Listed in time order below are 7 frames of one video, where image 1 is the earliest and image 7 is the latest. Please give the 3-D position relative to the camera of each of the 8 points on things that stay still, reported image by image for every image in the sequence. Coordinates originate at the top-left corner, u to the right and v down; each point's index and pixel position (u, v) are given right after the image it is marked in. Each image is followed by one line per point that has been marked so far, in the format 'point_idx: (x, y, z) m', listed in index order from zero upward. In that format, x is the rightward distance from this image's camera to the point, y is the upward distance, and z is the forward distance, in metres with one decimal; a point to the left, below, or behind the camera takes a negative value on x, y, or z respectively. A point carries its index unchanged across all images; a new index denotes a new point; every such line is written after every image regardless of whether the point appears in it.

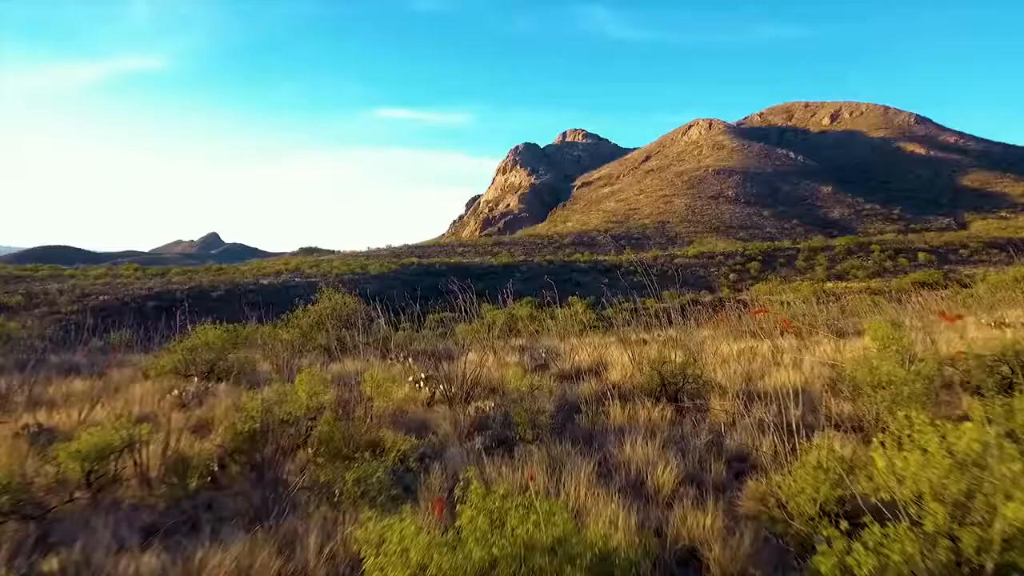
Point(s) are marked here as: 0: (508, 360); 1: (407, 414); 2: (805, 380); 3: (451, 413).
0: (-0.1, -0.5, +6.4) m
1: (-0.5, -0.6, +4.2) m
2: (+1.5, -0.5, +4.9) m
3: (-0.3, -0.5, +4.1) m
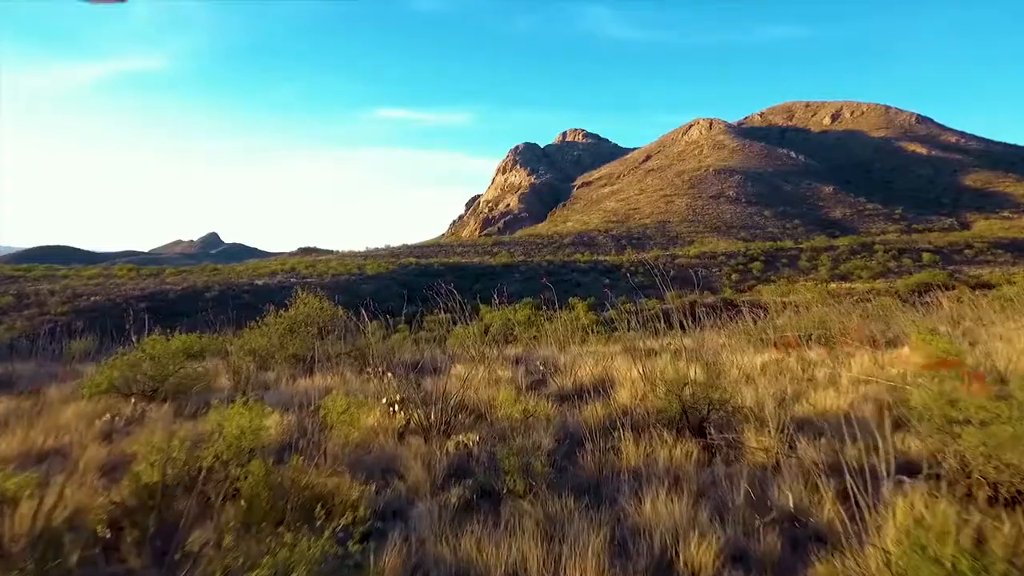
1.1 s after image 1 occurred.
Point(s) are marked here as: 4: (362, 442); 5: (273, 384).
0: (-0.1, -0.5, +5.7) m
1: (-0.5, -0.6, +3.4) m
2: (+1.5, -0.5, +4.1) m
3: (-0.3, -0.6, +3.4) m
4: (-0.6, -0.6, +3.6) m
5: (-1.4, -0.6, +5.6) m
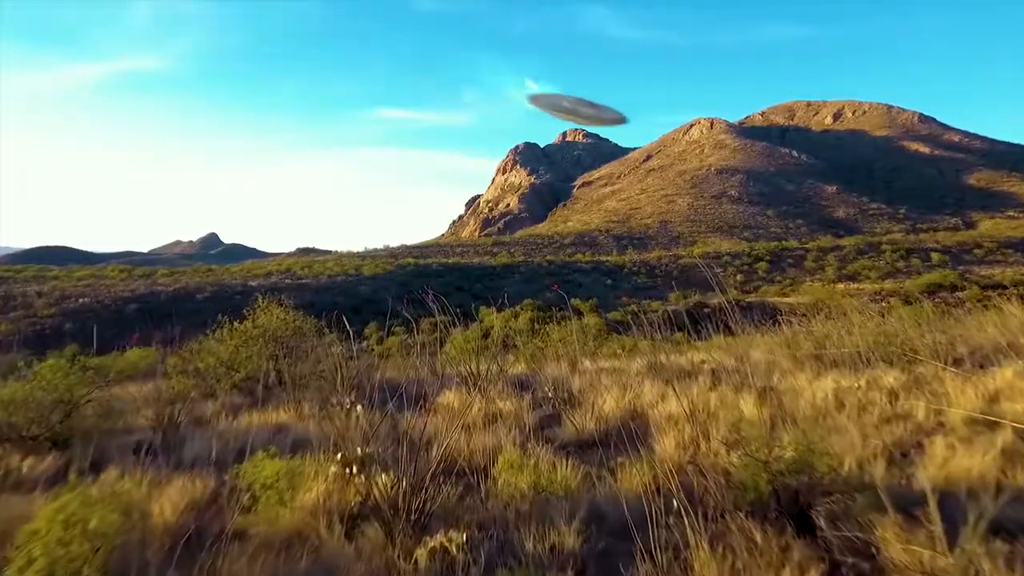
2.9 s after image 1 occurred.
0: (-0.1, -0.6, +4.5) m
1: (-0.5, -0.6, +2.2) m
2: (+1.5, -0.5, +2.9) m
3: (-0.3, -0.6, +2.2) m
4: (-0.6, -0.6, +2.4) m
5: (-1.4, -0.6, +4.4) m
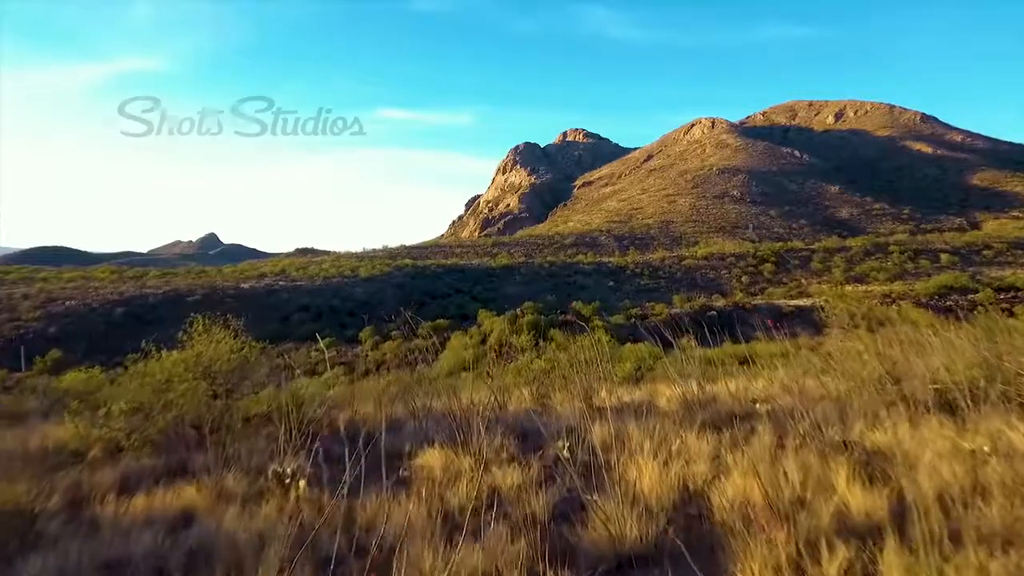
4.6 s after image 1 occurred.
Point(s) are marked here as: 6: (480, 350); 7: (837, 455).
0: (-0.1, -0.7, +3.2) m
1: (-0.5, -0.7, +1.0) m
2: (+1.5, -0.6, +1.7) m
3: (-0.3, -0.7, +0.9) m
4: (-0.5, -0.7, +1.2) m
5: (-1.4, -0.7, +3.1) m
6: (-0.6, -1.2, +19.8) m
7: (+1.2, -0.6, +3.5) m
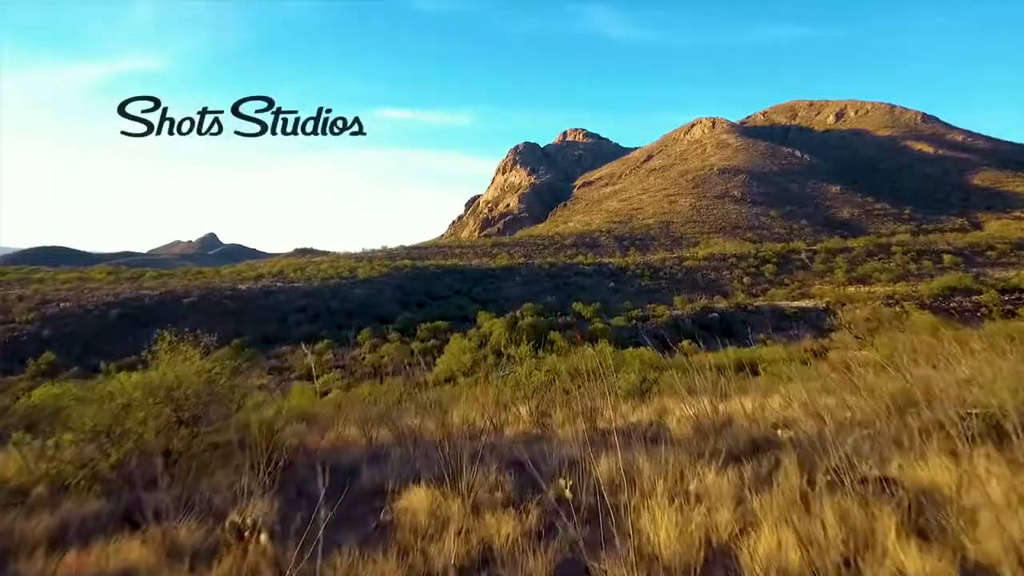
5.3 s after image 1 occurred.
0: (-0.1, -0.7, +2.8) m
1: (-0.5, -0.8, +0.5) m
2: (+1.5, -0.7, +1.2) m
3: (-0.3, -0.8, +0.5) m
4: (-0.6, -0.8, +0.7) m
5: (-1.4, -0.8, +2.7) m
6: (-0.7, -1.3, +19.4) m
7: (+1.2, -0.7, +3.0) m
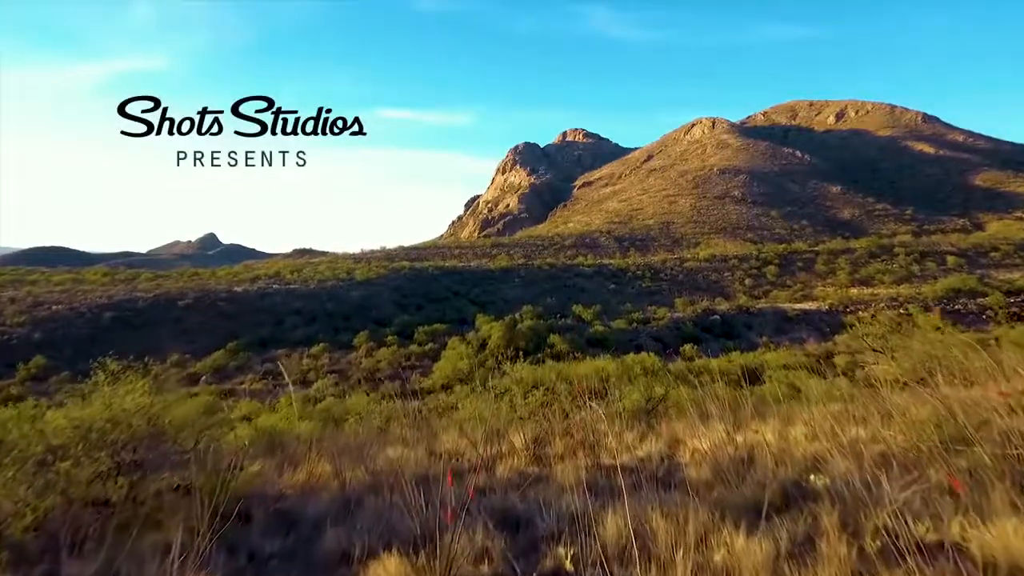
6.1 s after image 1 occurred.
0: (-0.1, -0.8, +2.2) m
1: (-0.5, -0.9, 0.0) m
2: (+1.4, -0.8, +0.7) m
3: (-0.3, -0.9, -0.1) m
4: (-0.6, -0.9, +0.2) m
5: (-1.4, -0.9, +2.1) m
6: (-0.7, -1.4, +18.8) m
7: (+1.1, -0.8, +2.5) m
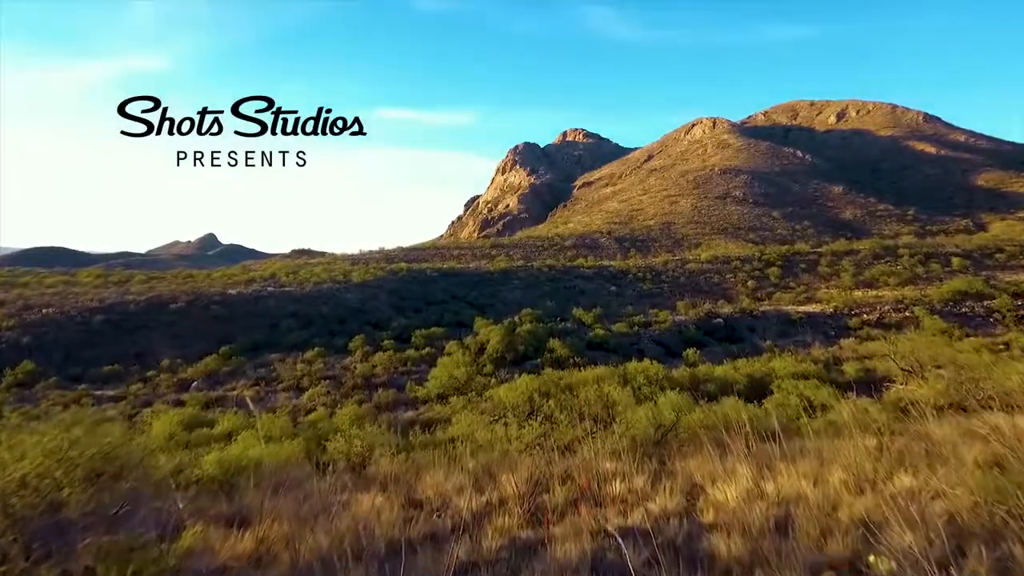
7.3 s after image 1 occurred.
0: (-0.2, -0.9, +1.5) m
1: (-0.6, -1.0, -0.8) m
2: (+1.4, -0.9, -0.1) m
3: (-0.4, -1.0, -0.8) m
4: (-0.6, -1.0, -0.6) m
5: (-1.4, -1.0, +1.4) m
6: (-0.7, -1.5, +18.0) m
7: (+1.1, -0.9, +1.7) m
